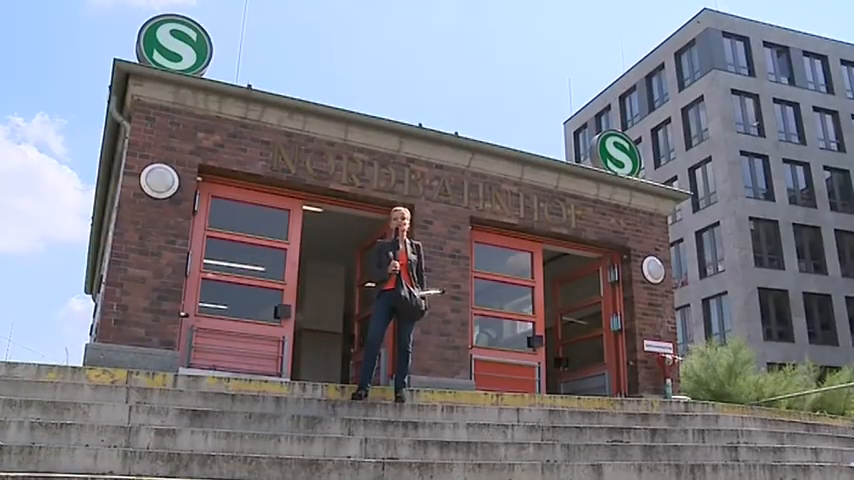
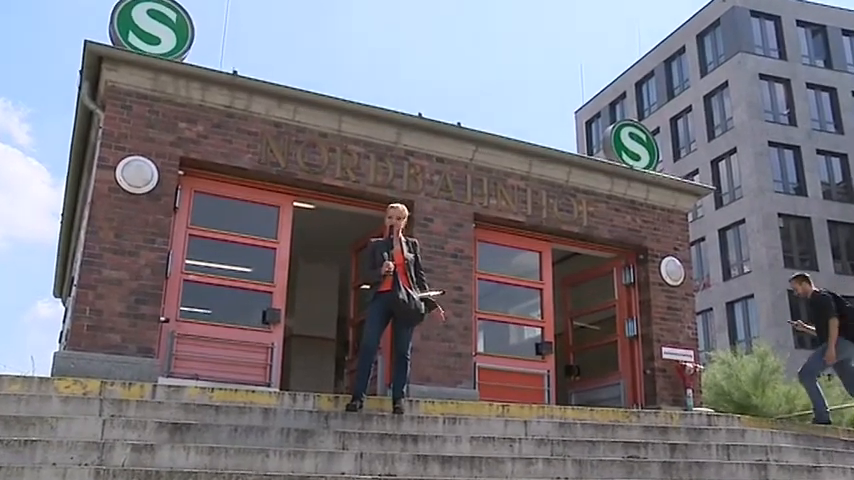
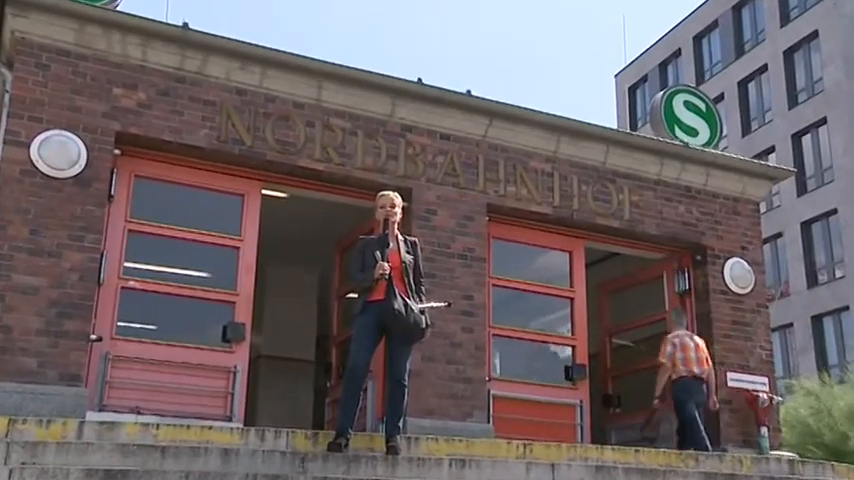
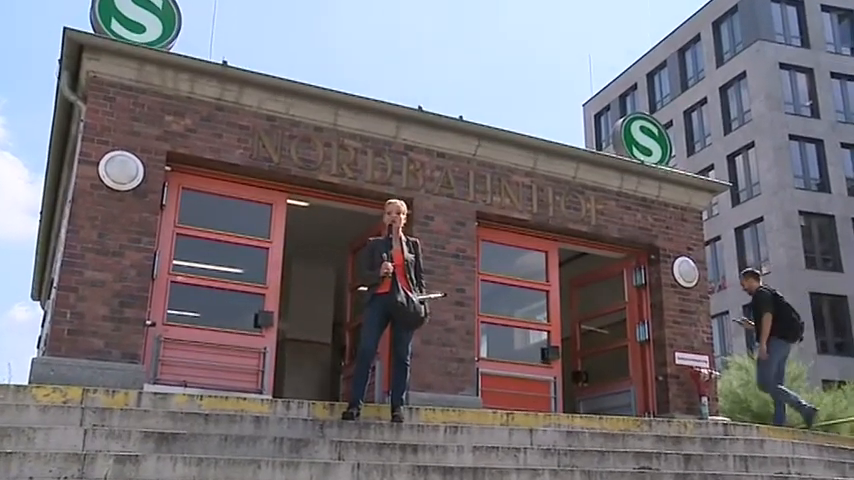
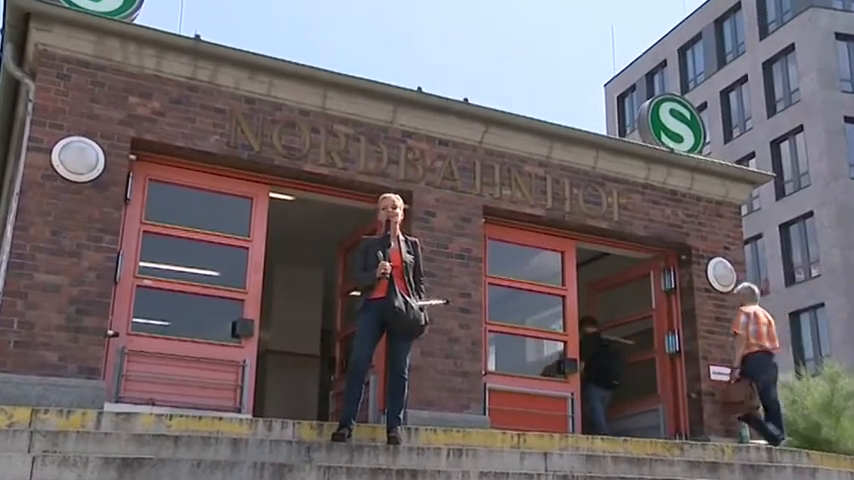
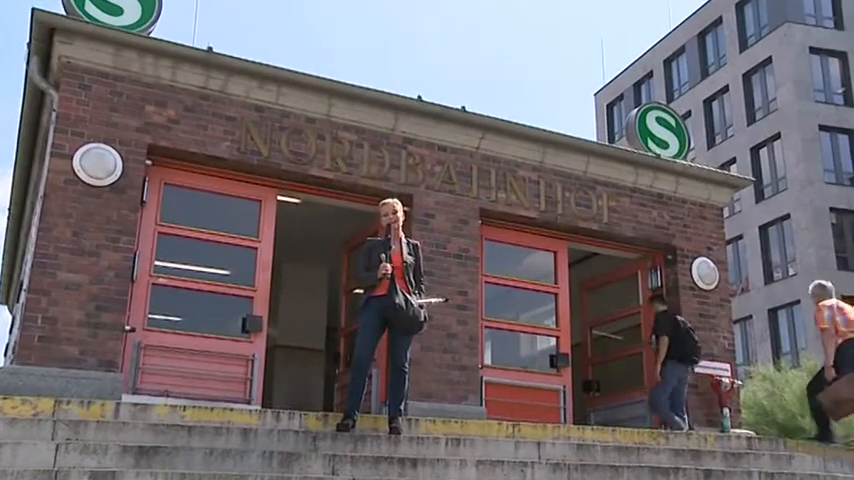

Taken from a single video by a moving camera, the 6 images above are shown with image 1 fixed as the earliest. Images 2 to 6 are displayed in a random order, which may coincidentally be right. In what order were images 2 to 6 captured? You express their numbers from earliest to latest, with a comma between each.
2, 4, 6, 5, 3
